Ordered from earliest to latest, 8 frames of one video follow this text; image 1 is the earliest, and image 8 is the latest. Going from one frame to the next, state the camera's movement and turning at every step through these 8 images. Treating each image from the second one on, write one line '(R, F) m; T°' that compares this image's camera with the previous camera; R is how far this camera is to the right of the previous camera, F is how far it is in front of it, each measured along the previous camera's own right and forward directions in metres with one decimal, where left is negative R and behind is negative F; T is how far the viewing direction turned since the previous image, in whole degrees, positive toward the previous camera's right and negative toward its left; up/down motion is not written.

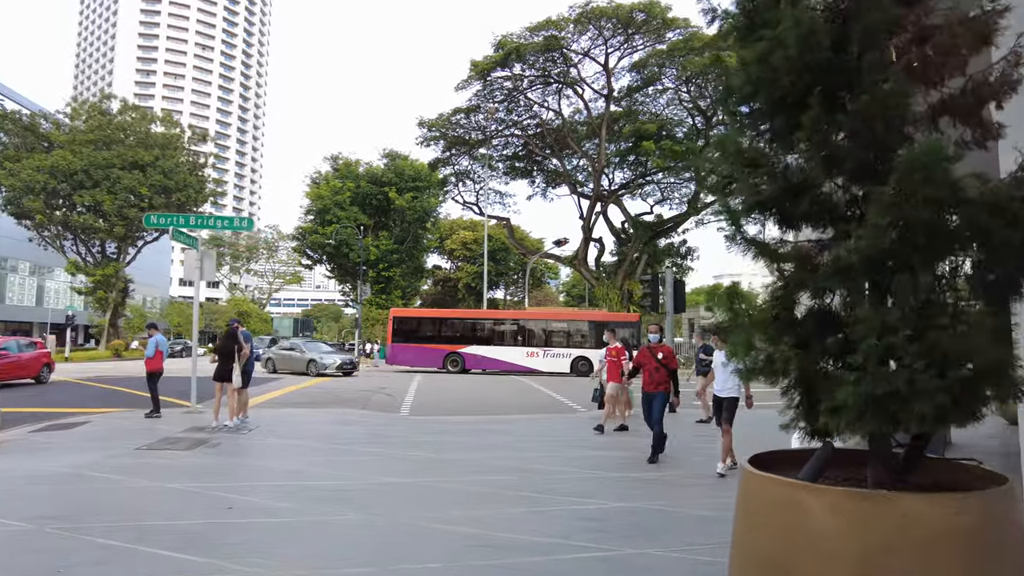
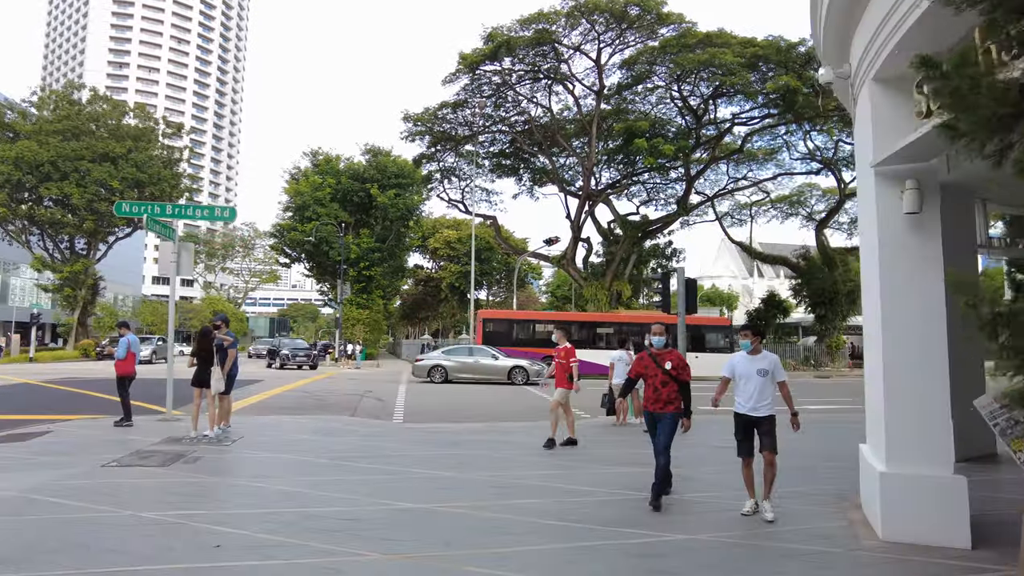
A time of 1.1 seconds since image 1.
(-0.5, +0.9) m; +2°
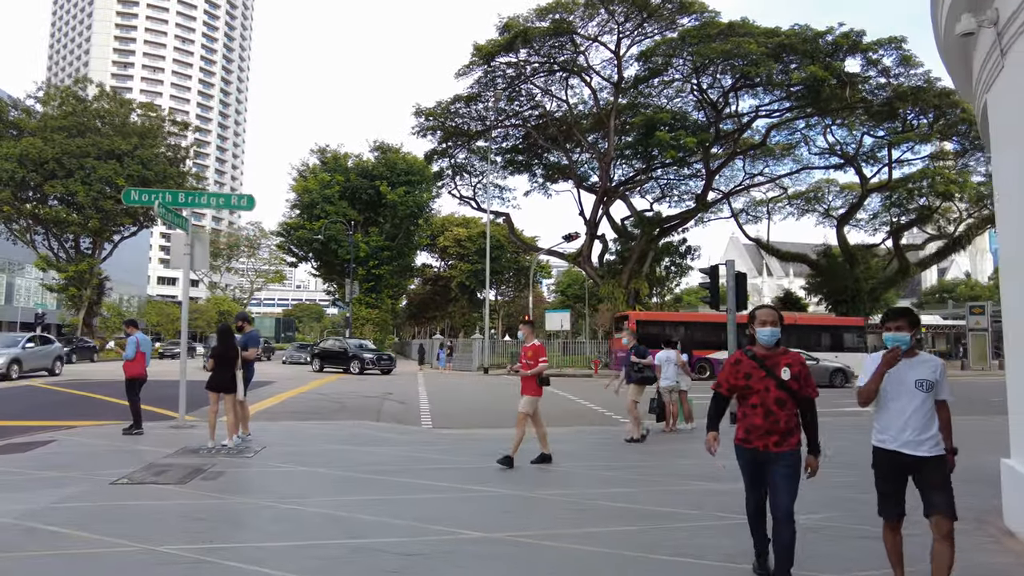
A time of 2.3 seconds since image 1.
(-0.6, +0.9) m; 0°
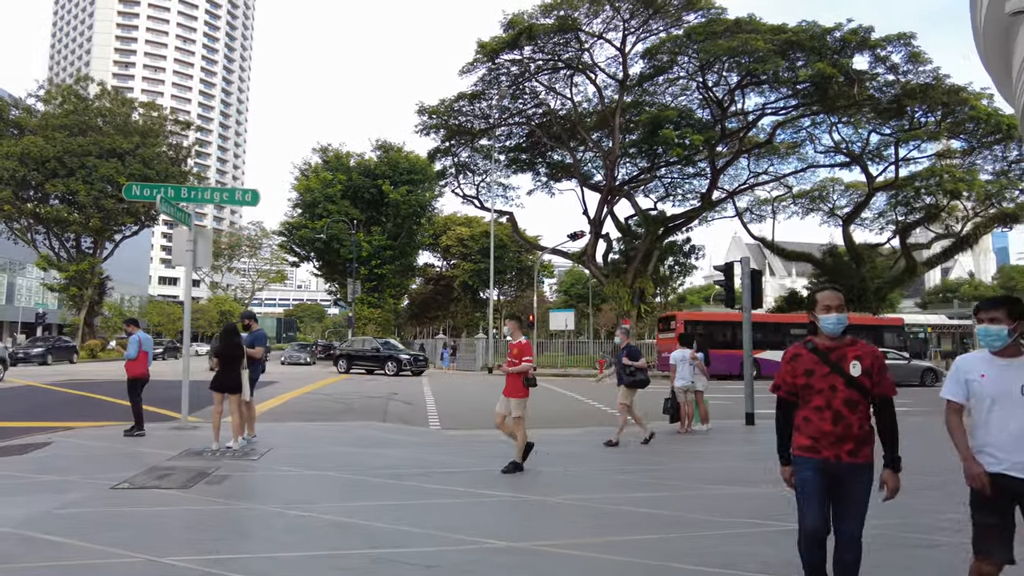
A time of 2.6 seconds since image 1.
(-0.2, +0.3) m; 0°
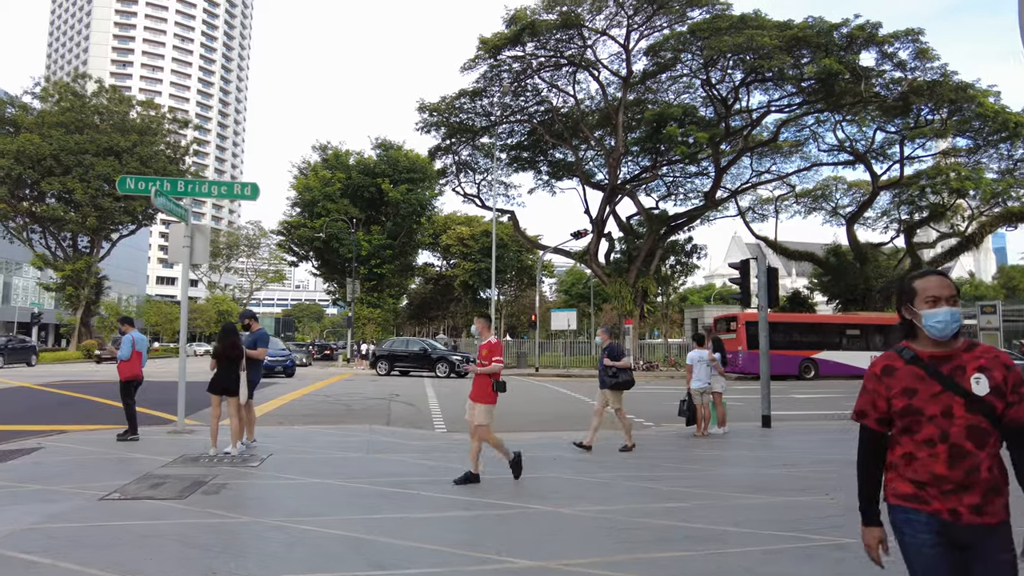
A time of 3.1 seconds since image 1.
(-0.2, +0.4) m; 0°
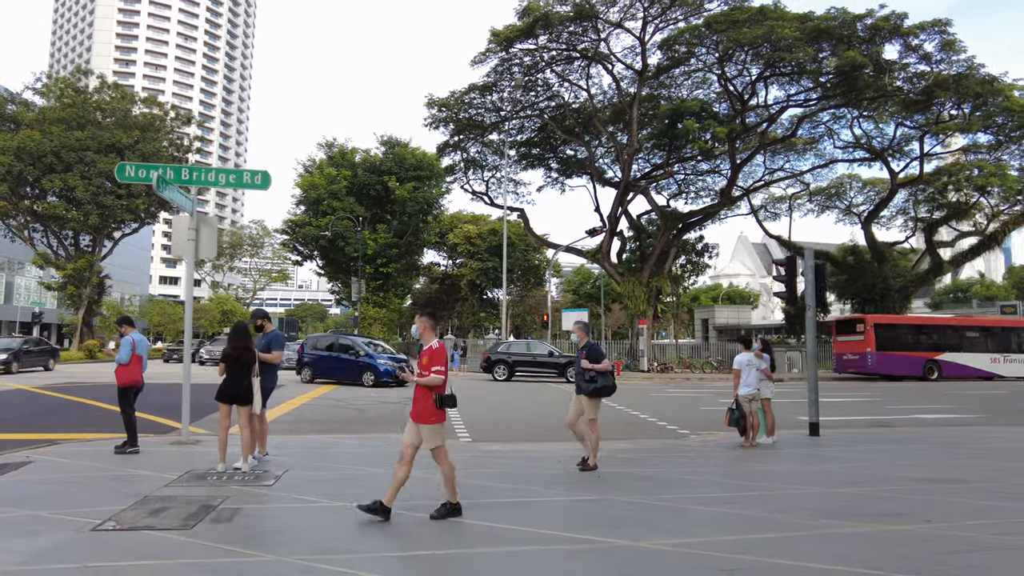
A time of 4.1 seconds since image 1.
(-0.4, +0.8) m; 0°
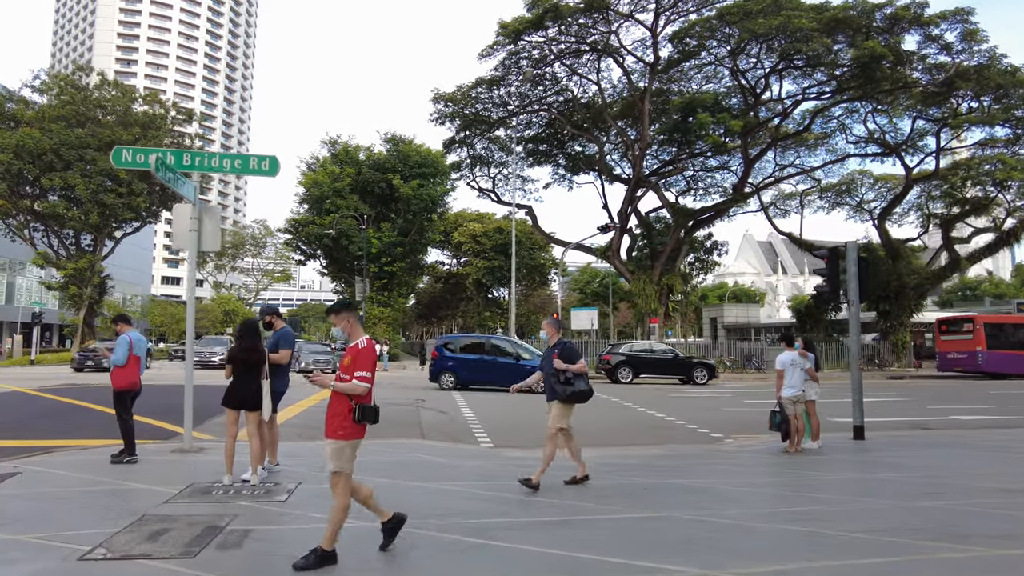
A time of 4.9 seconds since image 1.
(-0.3, +0.7) m; 0°
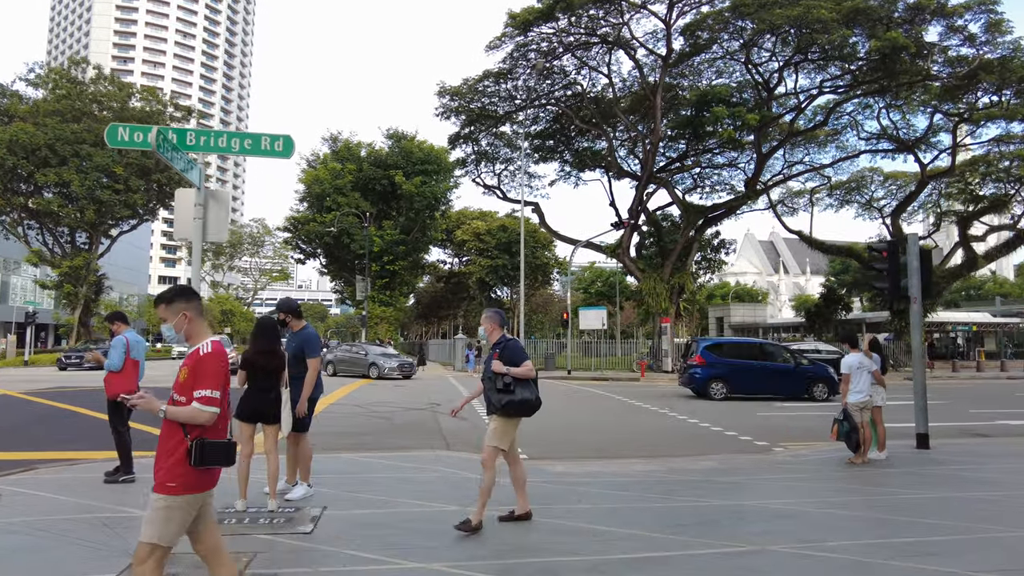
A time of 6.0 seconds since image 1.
(-0.5, +0.9) m; 0°
